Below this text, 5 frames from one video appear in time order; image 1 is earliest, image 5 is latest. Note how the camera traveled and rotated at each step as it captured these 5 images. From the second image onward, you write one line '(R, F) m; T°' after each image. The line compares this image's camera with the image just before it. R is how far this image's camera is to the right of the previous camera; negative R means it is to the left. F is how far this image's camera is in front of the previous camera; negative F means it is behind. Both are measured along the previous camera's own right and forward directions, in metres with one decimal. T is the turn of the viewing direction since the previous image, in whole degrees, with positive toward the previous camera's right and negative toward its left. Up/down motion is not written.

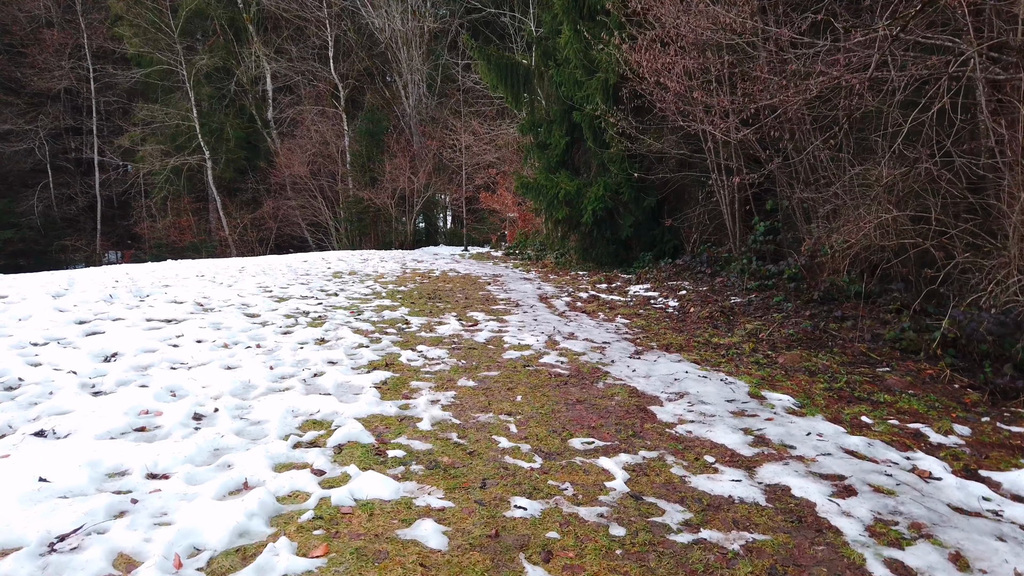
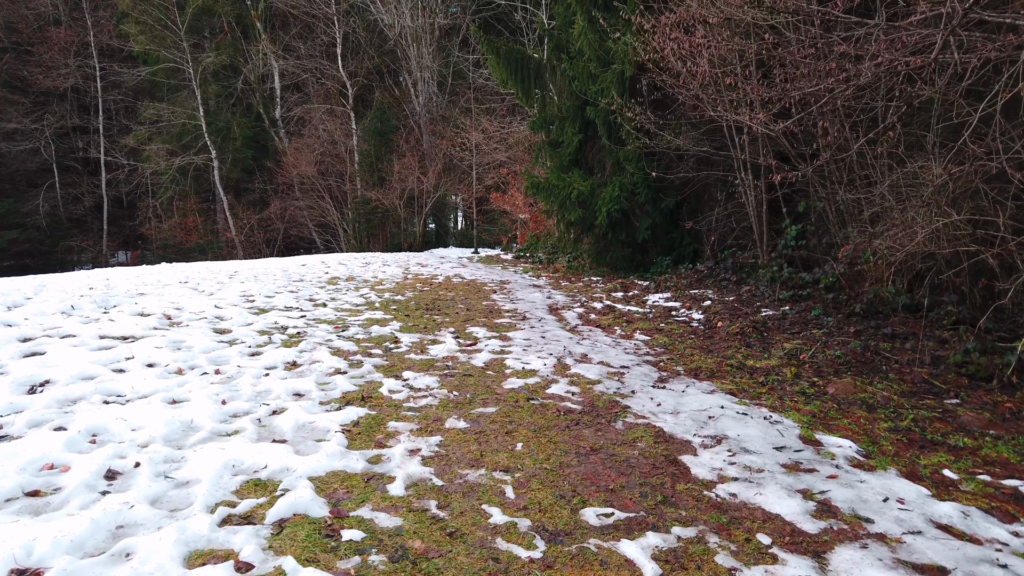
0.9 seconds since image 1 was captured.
(0.0, +0.6) m; -1°
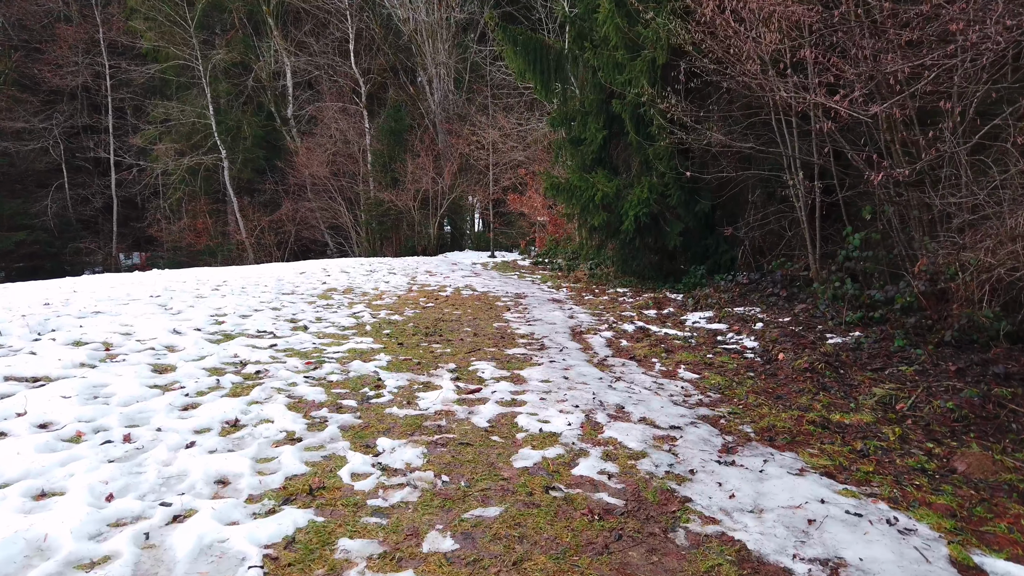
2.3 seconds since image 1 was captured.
(0.0, +1.0) m; -1°
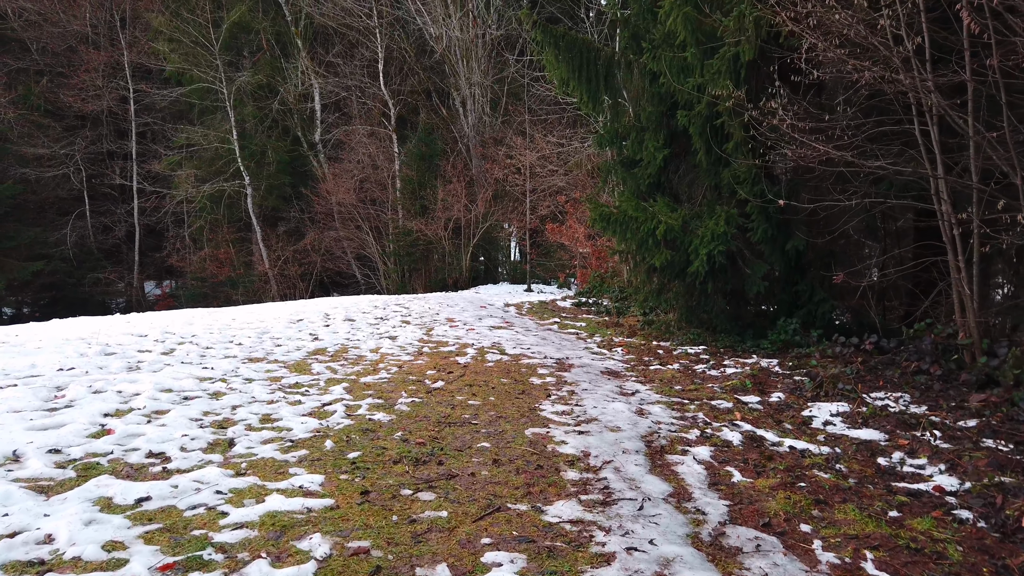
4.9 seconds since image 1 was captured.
(0.0, +1.9) m; -3°
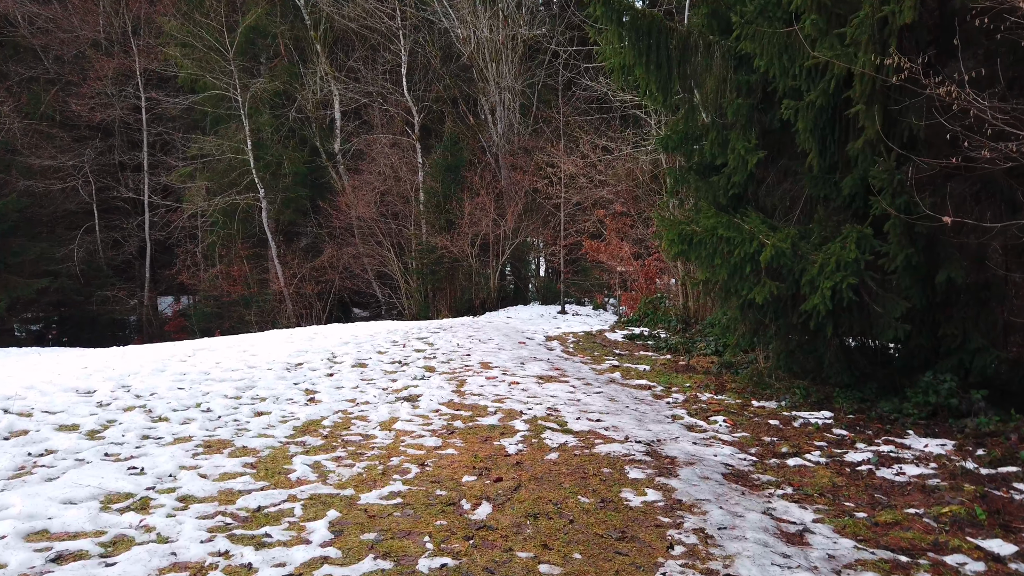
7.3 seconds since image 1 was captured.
(-0.3, +1.7) m; -2°
